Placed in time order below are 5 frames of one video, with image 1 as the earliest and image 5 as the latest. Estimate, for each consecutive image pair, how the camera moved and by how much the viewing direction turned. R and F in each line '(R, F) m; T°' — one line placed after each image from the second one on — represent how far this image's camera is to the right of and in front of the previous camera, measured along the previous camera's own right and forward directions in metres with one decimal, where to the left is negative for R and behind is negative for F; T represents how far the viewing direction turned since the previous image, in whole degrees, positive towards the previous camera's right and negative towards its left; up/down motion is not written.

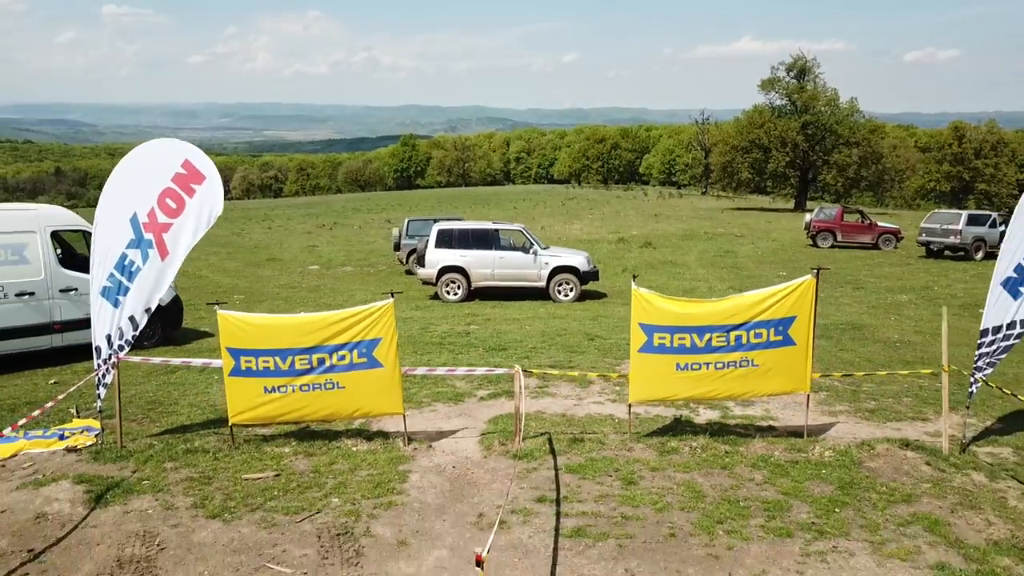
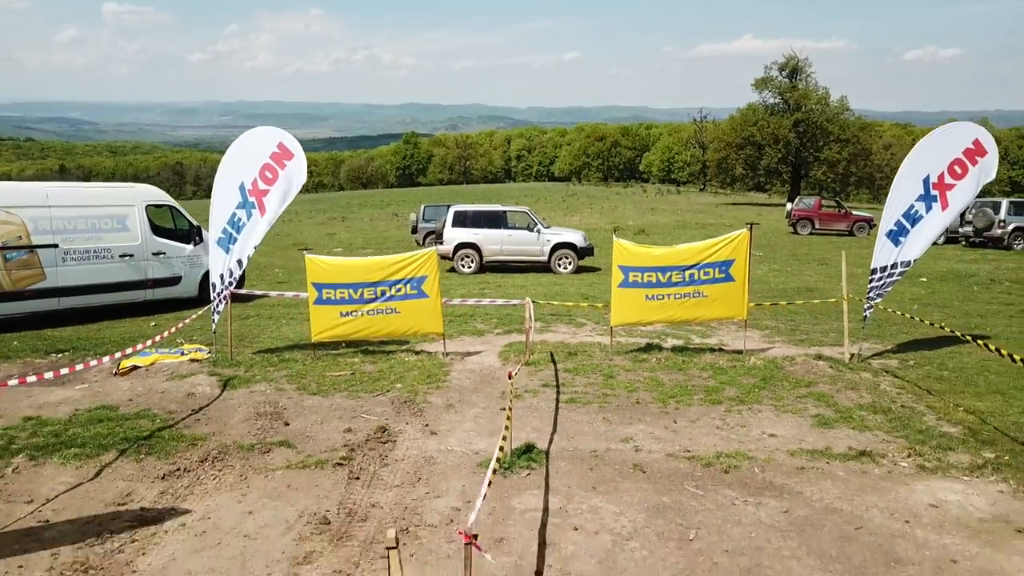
(-0.2, -2.6) m; 0°
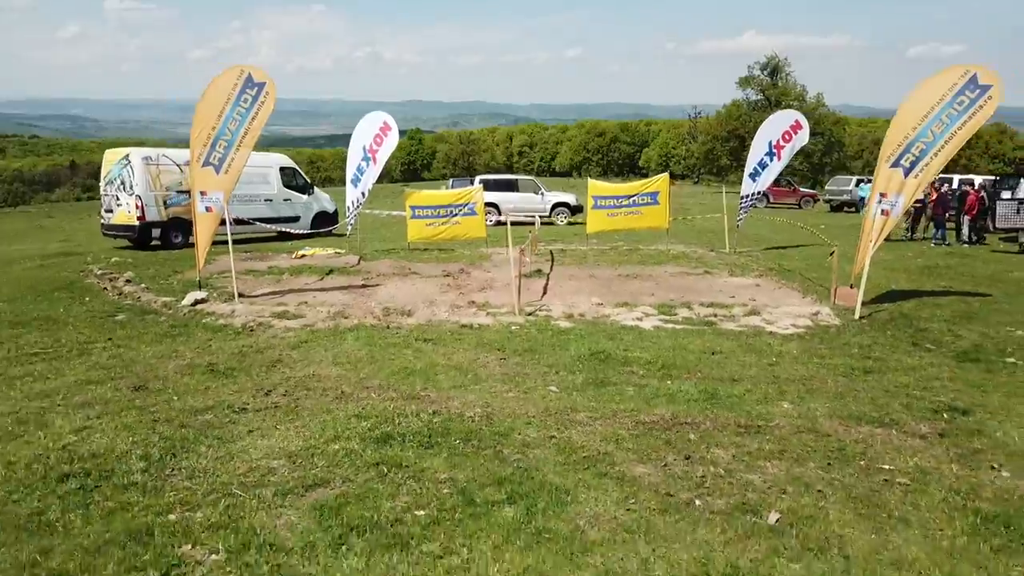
(-0.4, -7.0) m; 0°
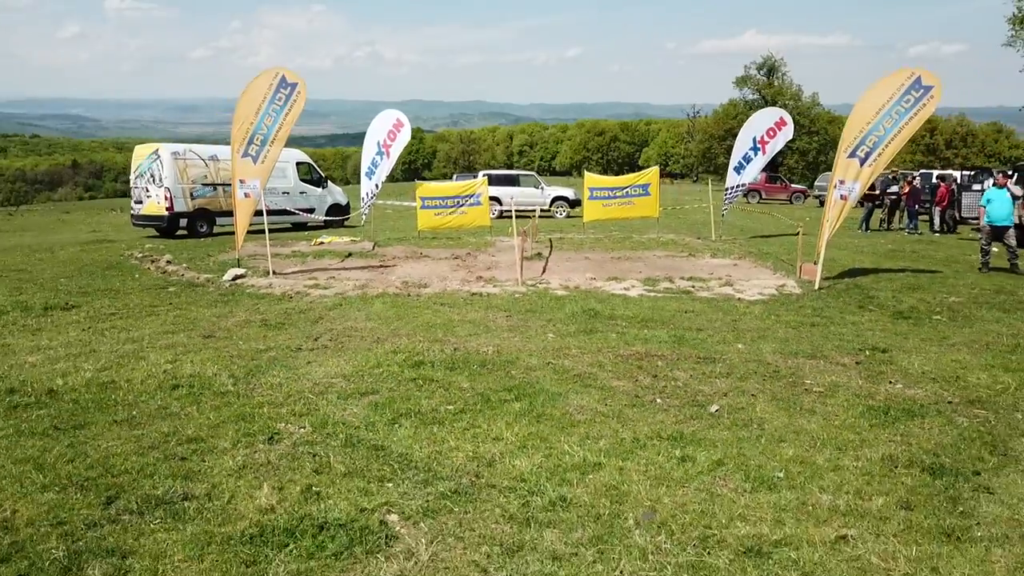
(-0.1, -1.4) m; 0°
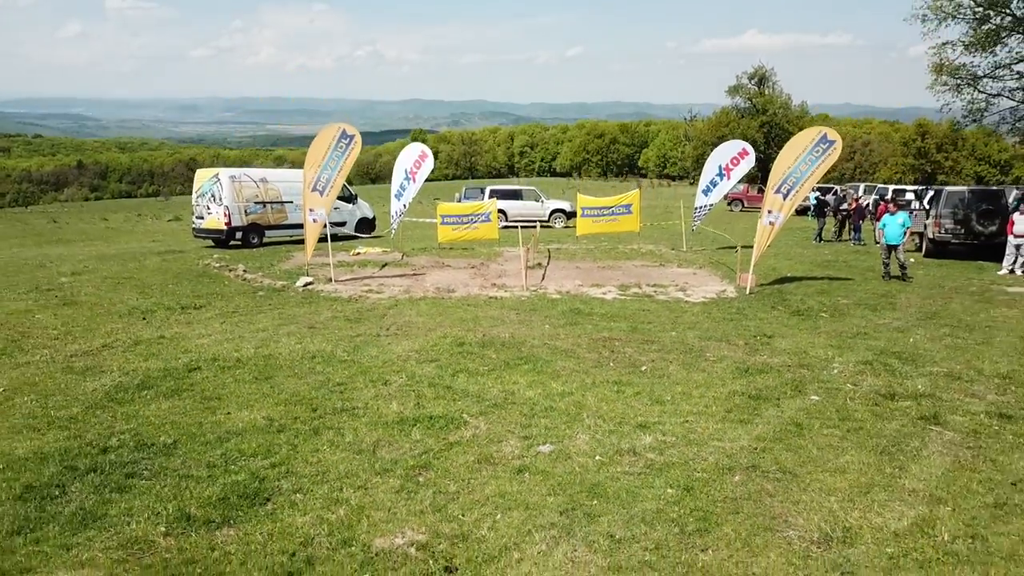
(-0.1, -3.7) m; 0°
